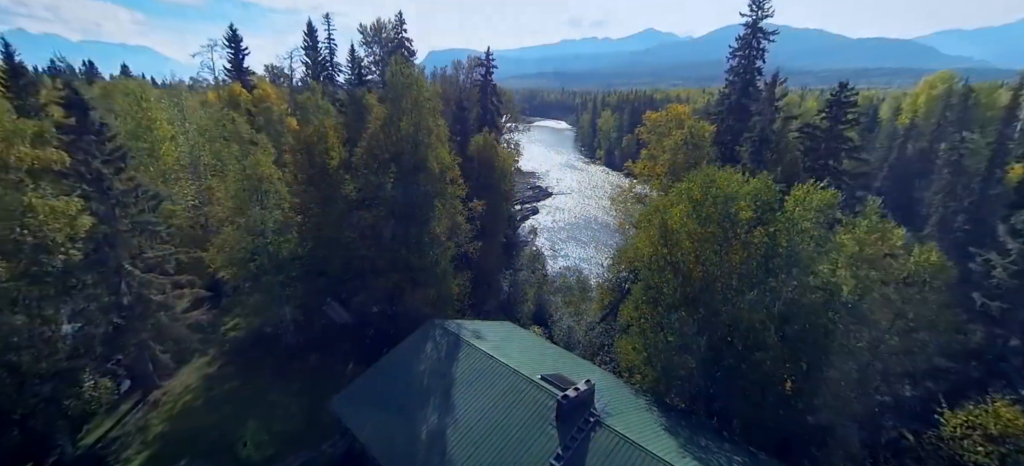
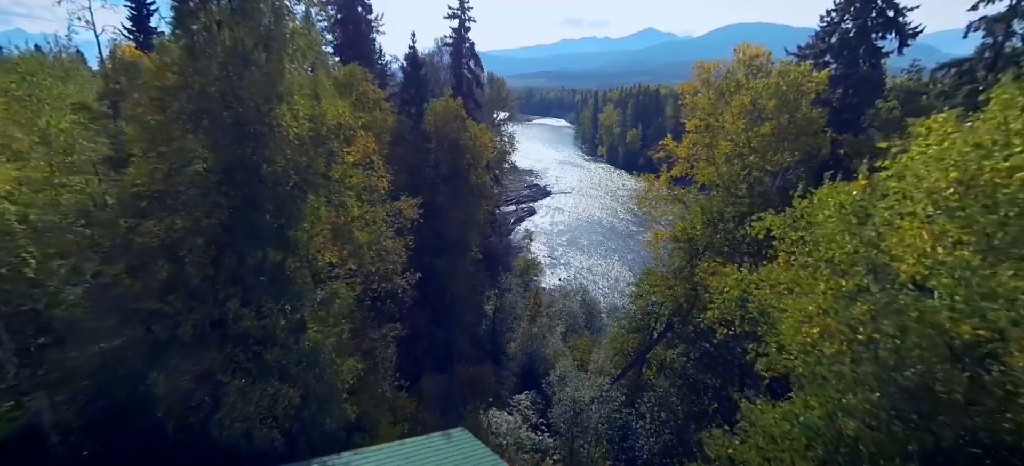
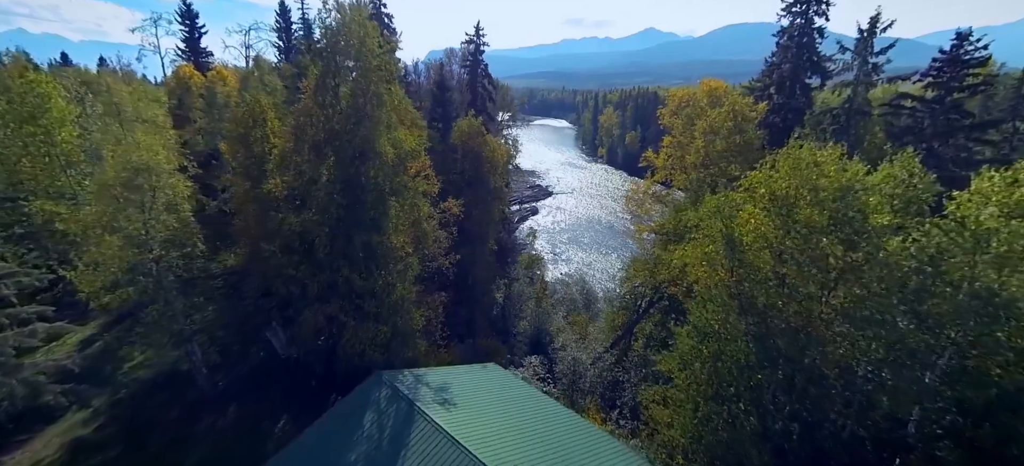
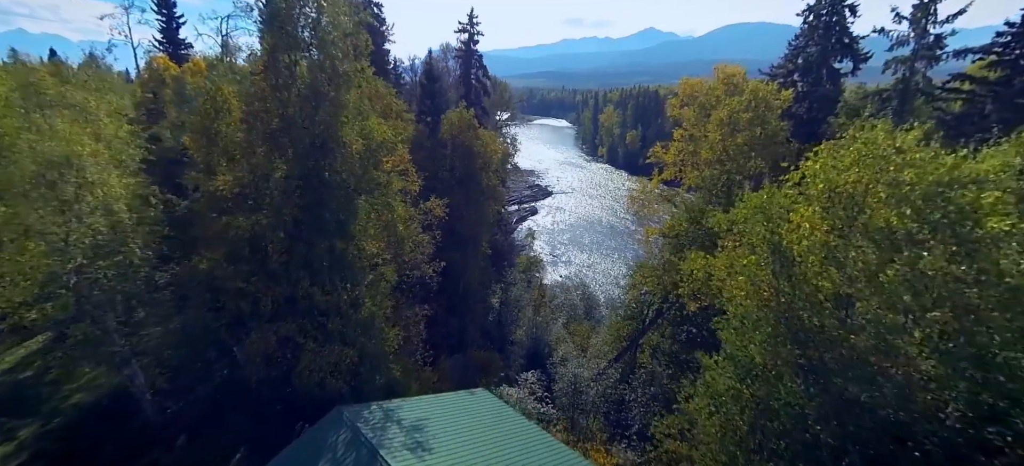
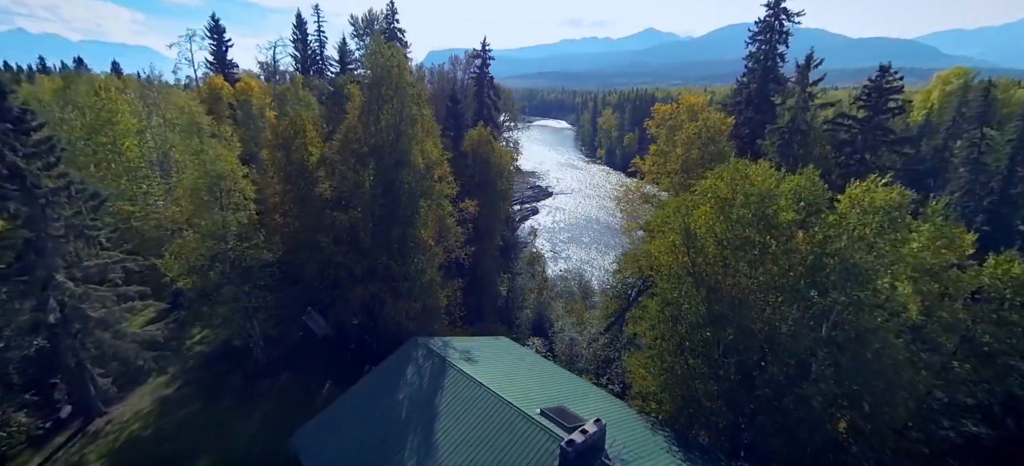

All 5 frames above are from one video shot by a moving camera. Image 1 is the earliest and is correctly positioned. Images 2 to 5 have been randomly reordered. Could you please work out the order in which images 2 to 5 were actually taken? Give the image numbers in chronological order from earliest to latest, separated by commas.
5, 3, 4, 2
